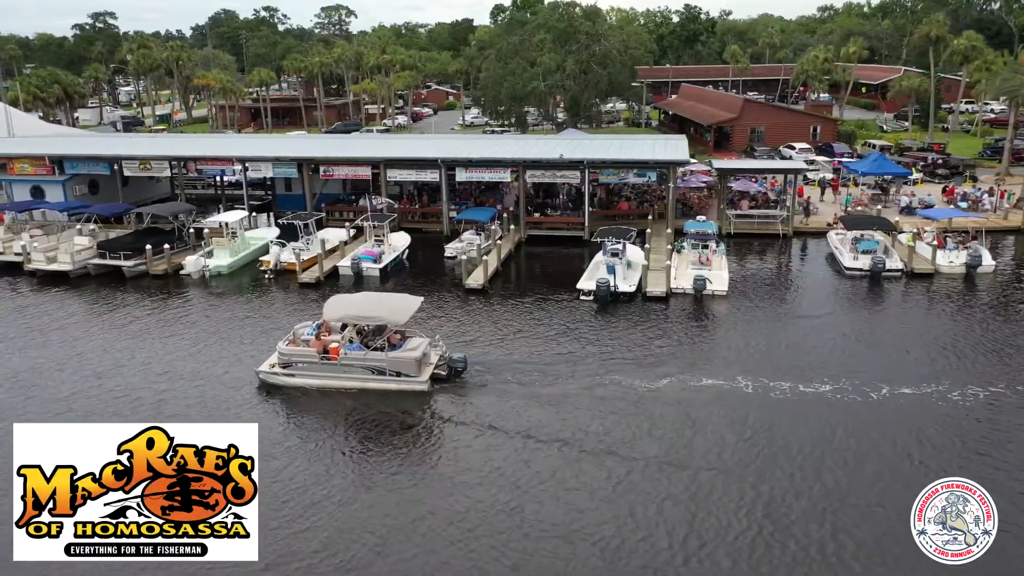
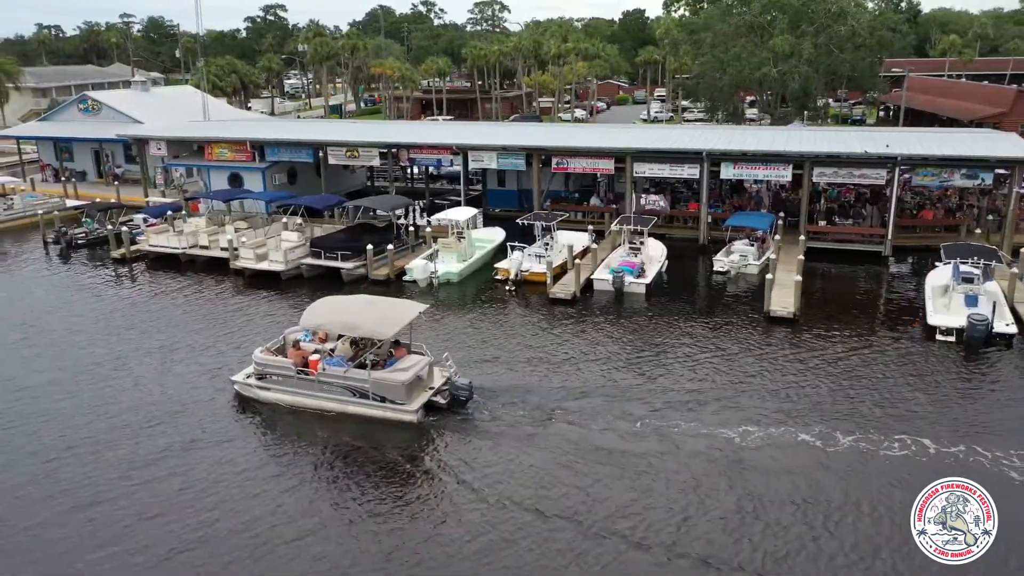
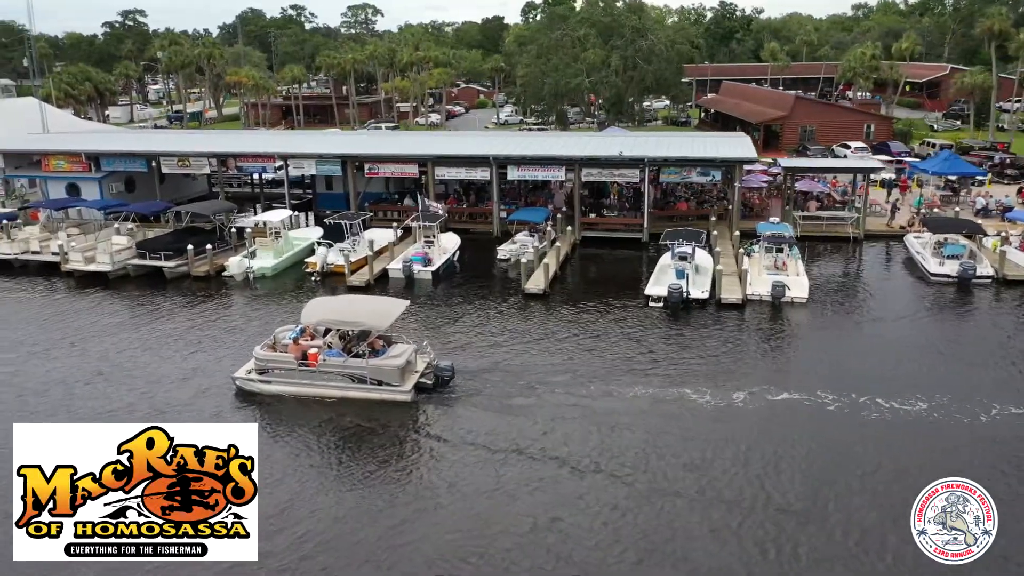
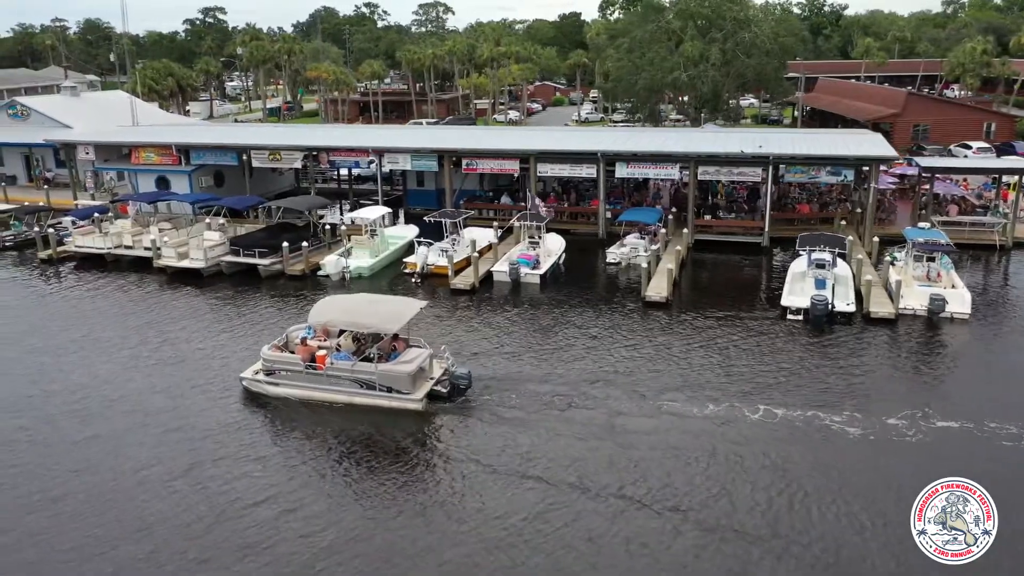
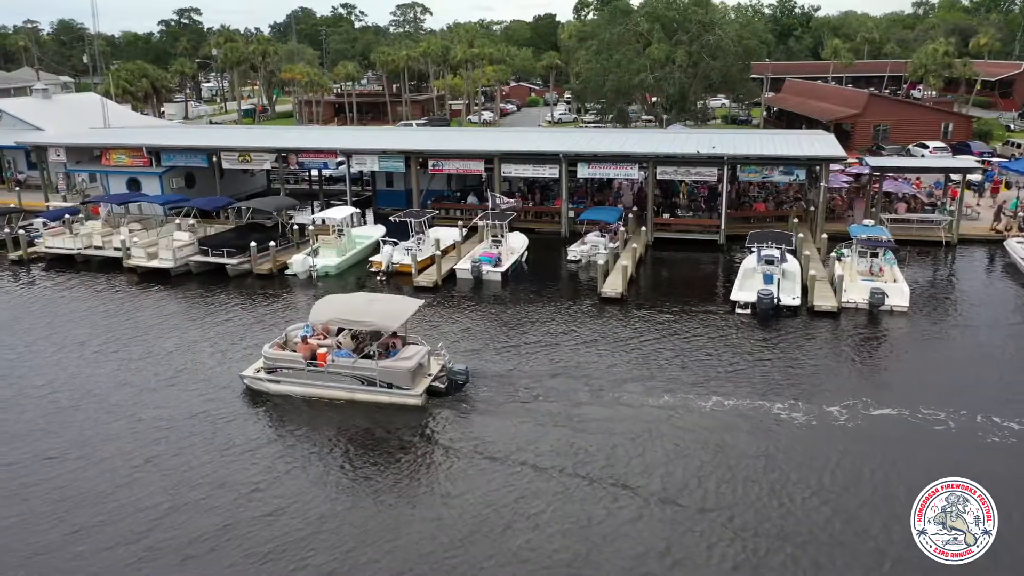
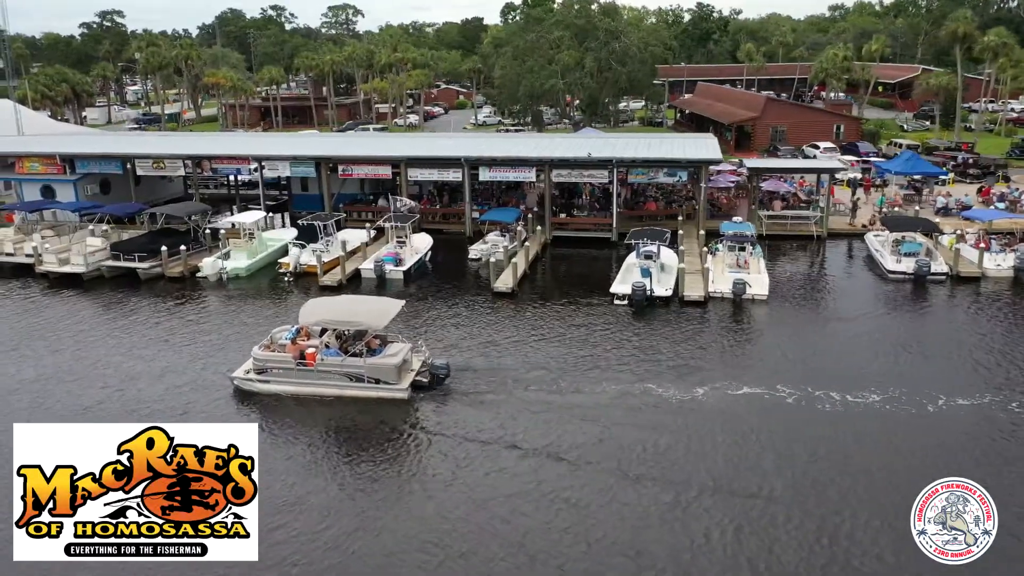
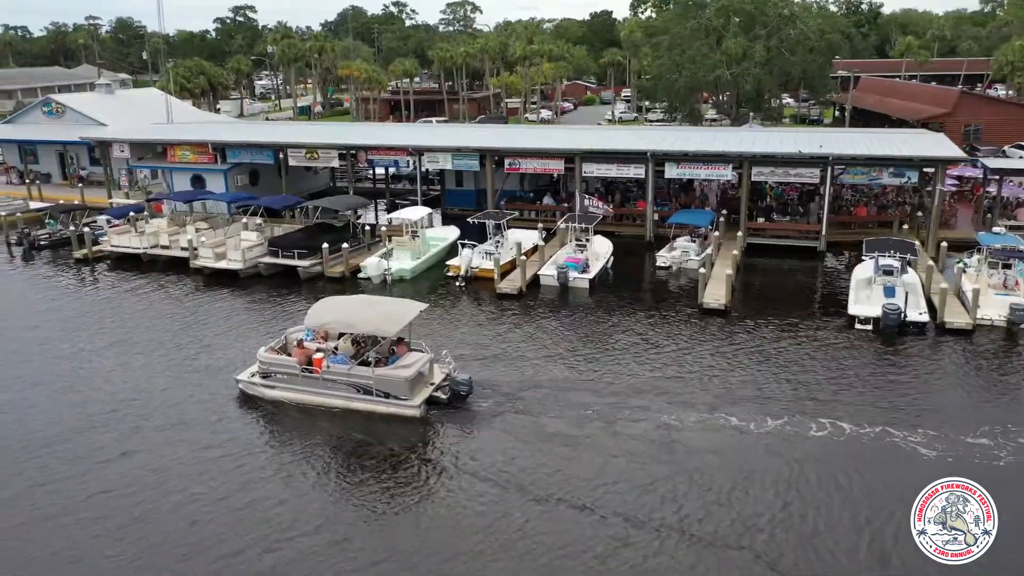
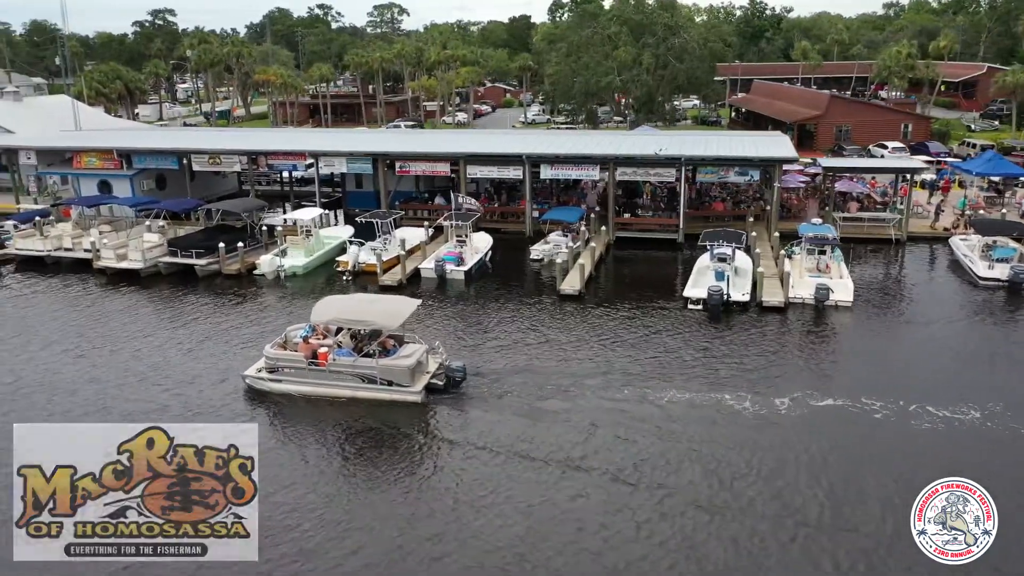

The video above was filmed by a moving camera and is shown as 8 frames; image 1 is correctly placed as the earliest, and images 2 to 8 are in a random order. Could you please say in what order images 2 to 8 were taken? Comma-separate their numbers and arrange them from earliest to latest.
6, 3, 8, 5, 4, 7, 2
